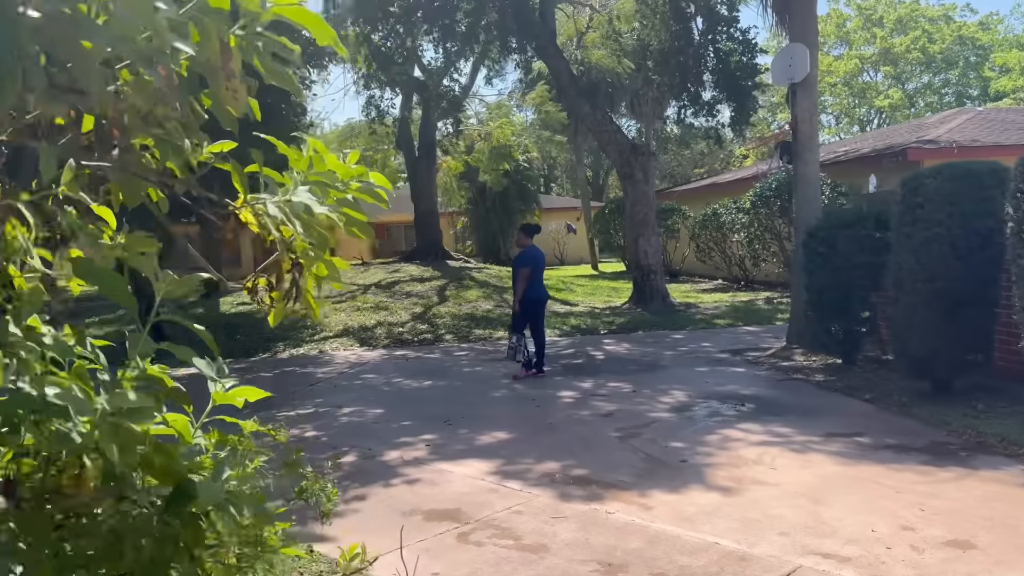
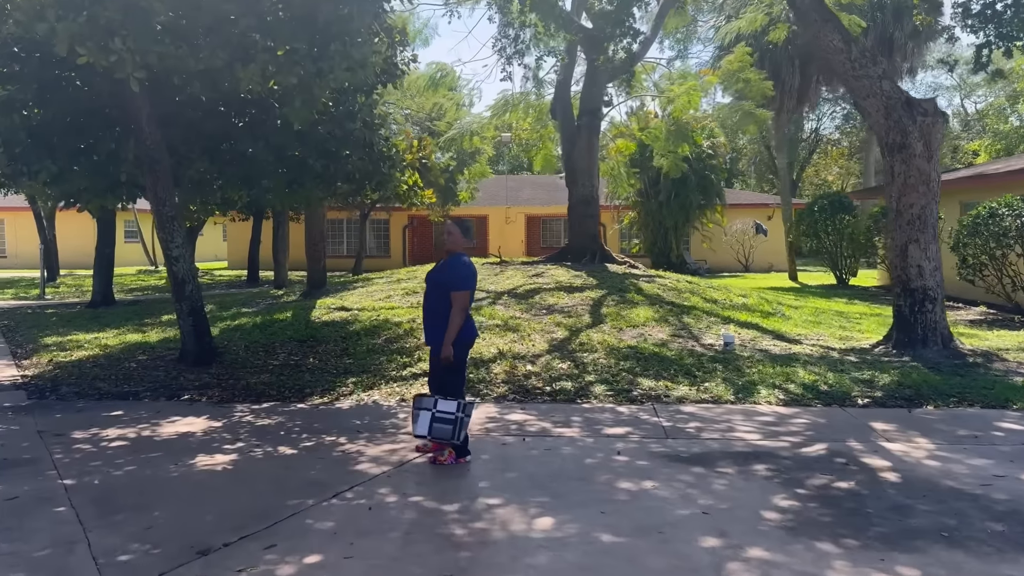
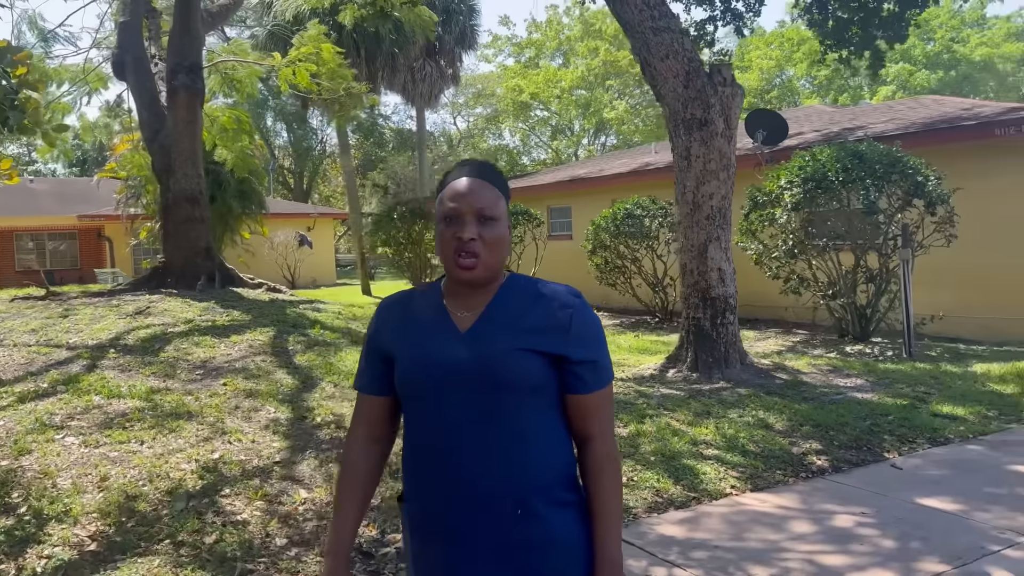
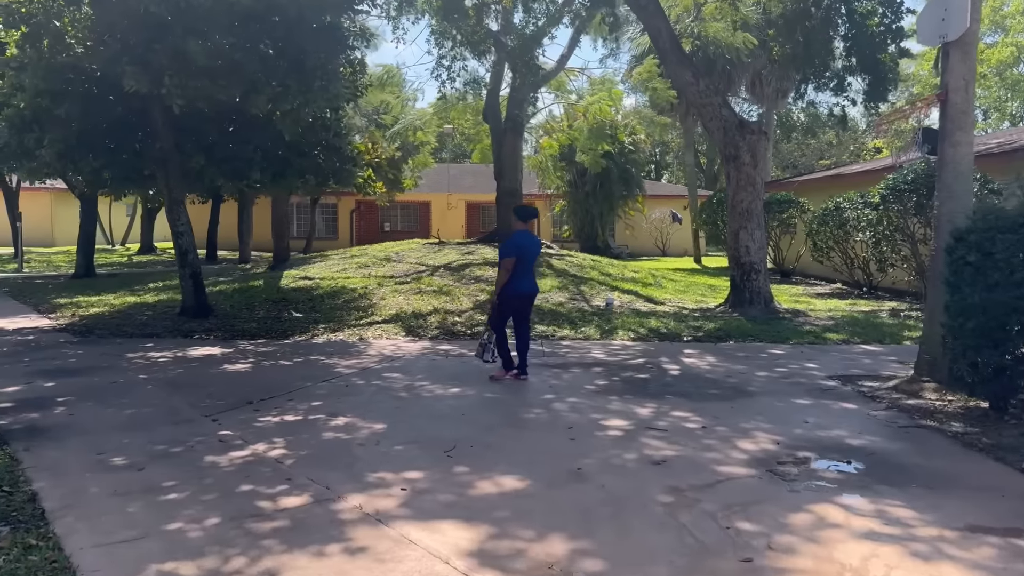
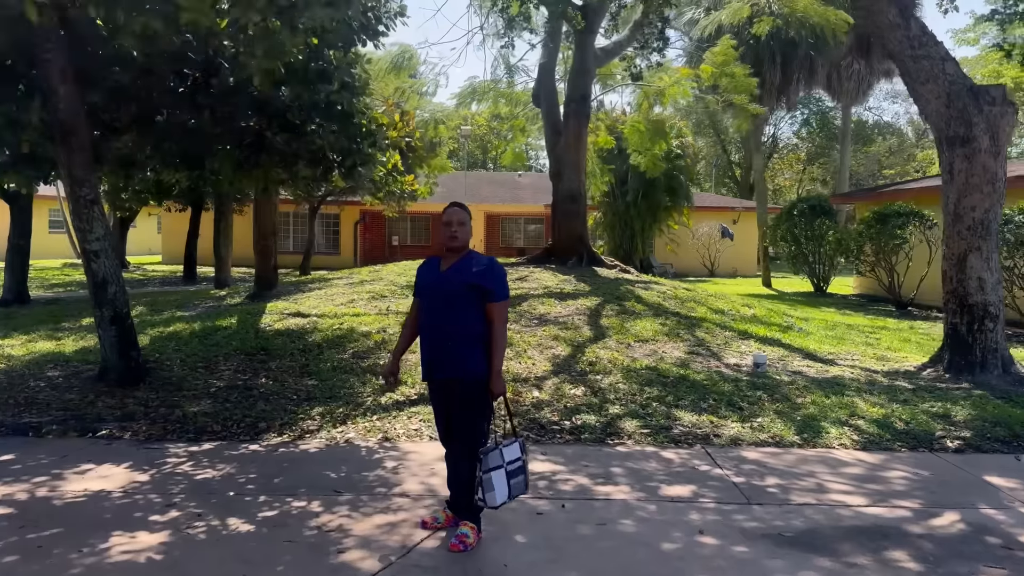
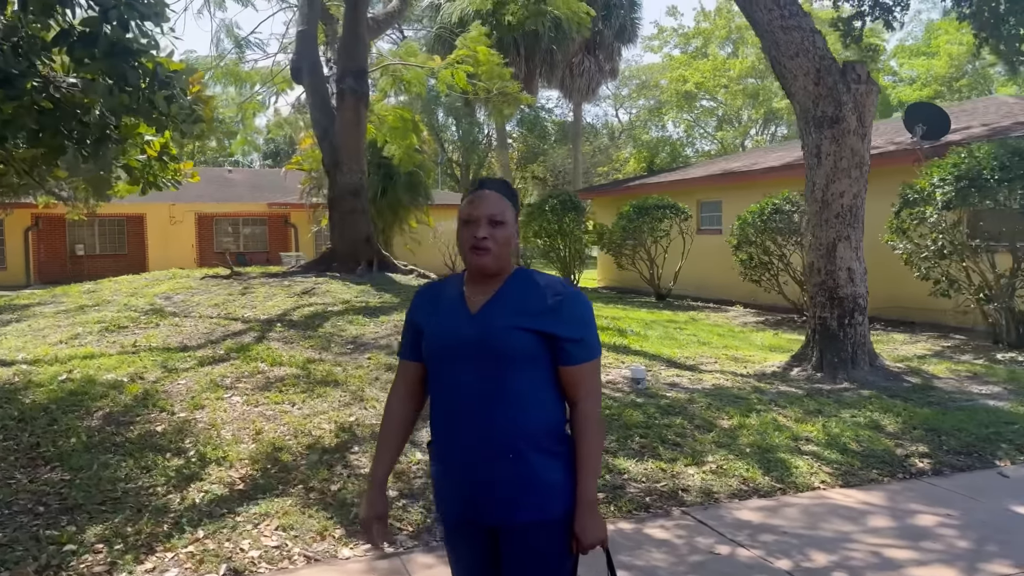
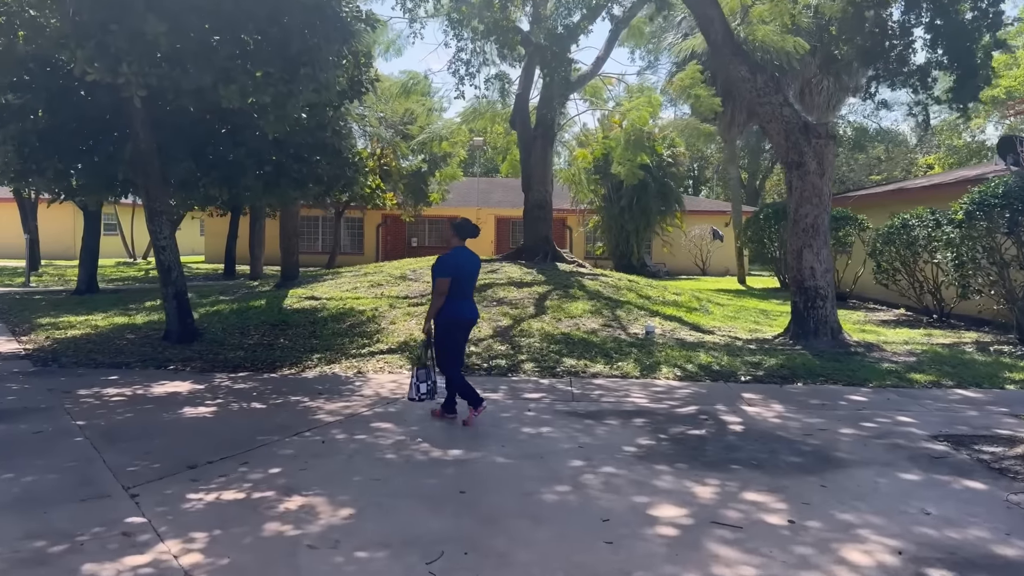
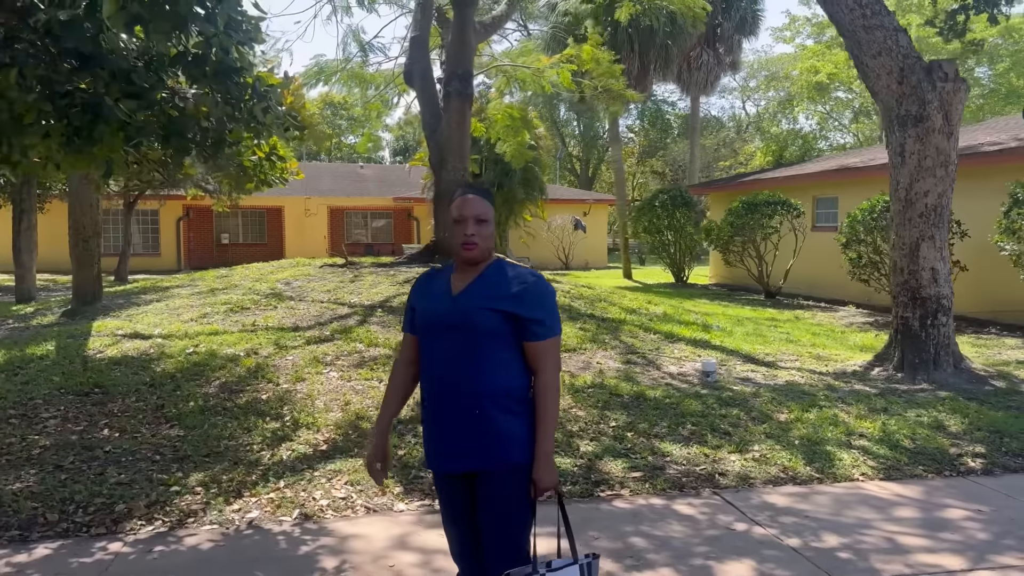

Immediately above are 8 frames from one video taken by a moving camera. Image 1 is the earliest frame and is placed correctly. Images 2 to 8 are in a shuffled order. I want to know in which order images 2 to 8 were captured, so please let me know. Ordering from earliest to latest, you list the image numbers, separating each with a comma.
4, 7, 2, 5, 8, 6, 3
